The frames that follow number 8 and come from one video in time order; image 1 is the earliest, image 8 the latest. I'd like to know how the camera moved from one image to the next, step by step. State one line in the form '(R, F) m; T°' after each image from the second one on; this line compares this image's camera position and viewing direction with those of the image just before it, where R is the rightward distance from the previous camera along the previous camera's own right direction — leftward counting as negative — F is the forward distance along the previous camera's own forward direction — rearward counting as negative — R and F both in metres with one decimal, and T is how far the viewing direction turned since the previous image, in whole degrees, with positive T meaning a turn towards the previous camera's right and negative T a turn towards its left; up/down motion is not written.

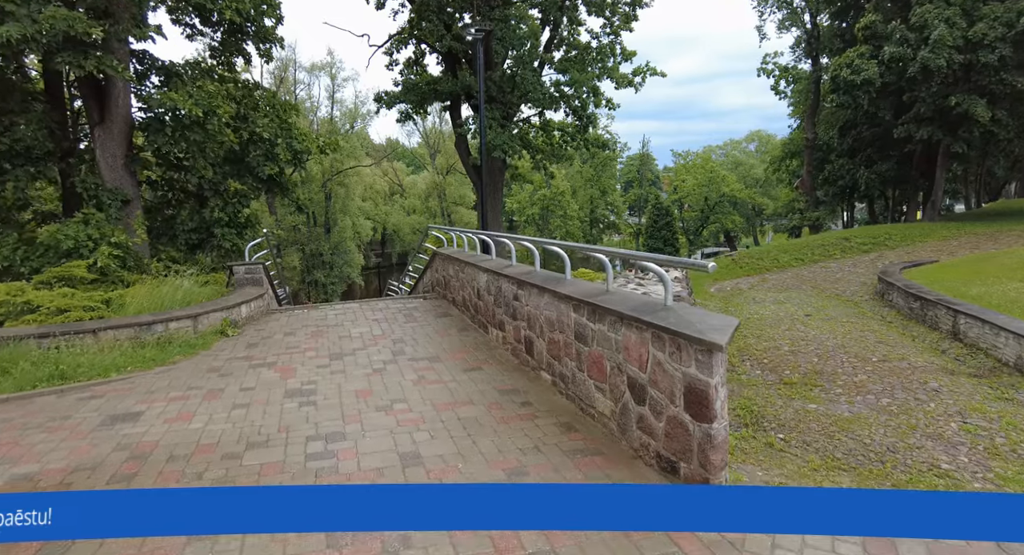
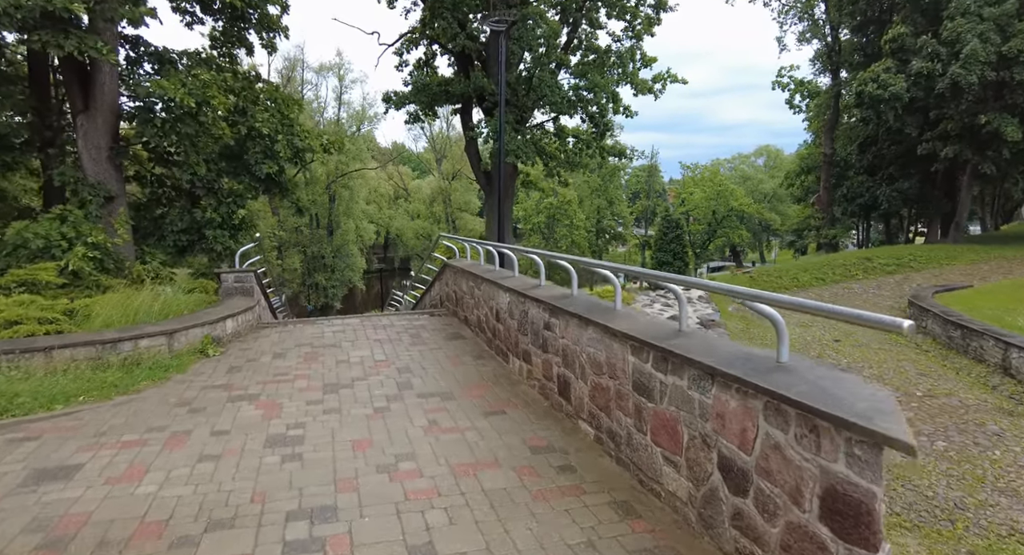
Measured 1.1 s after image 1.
(-0.2, +0.8) m; 0°
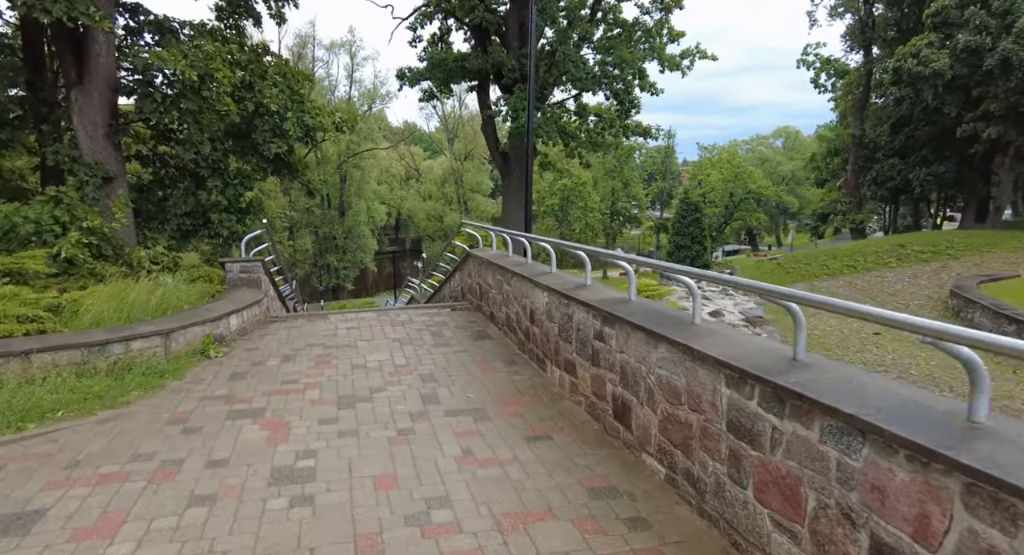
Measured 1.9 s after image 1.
(-0.2, +0.6) m; -1°
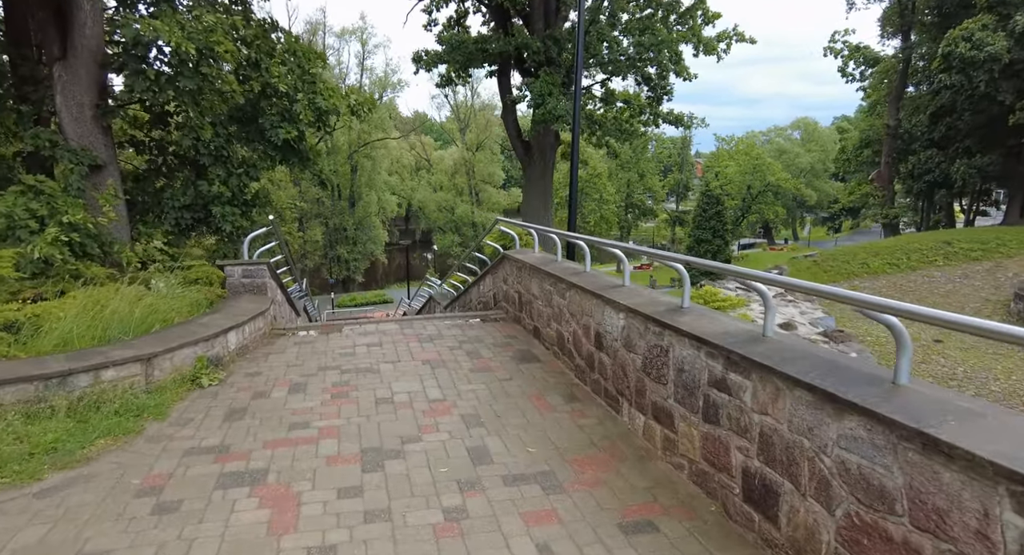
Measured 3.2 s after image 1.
(-0.3, +0.9) m; -1°
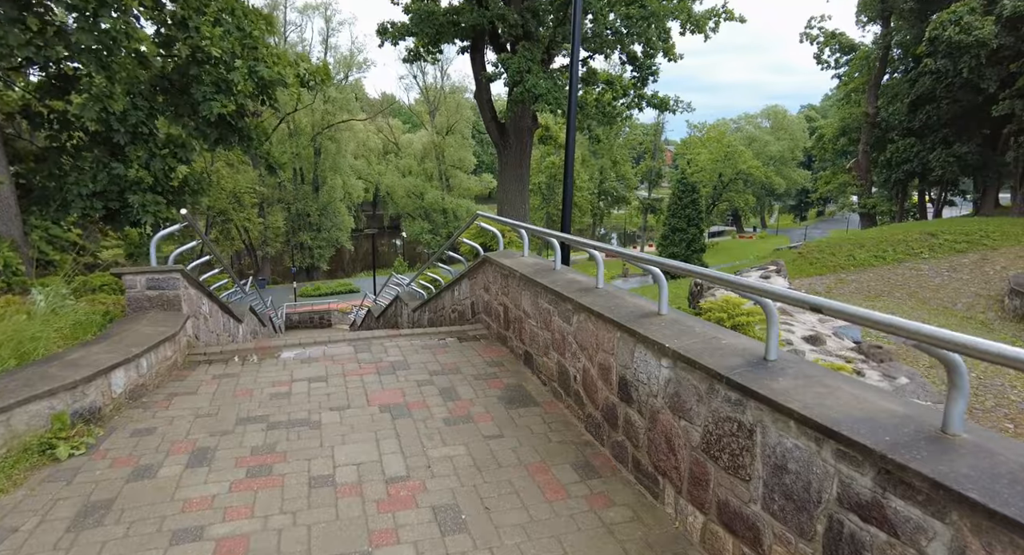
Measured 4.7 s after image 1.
(-0.1, +1.1) m; +3°
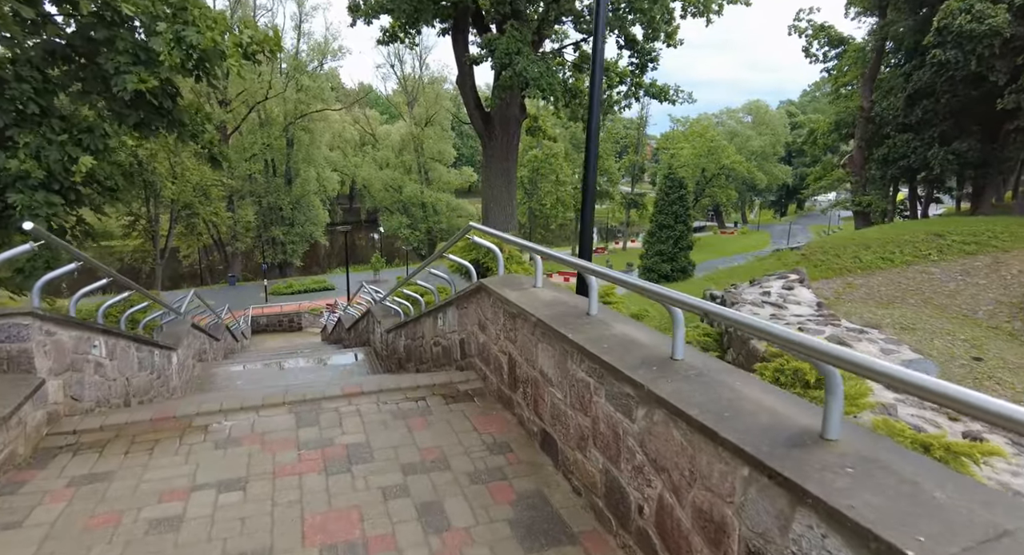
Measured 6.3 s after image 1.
(-0.2, +1.2) m; +2°
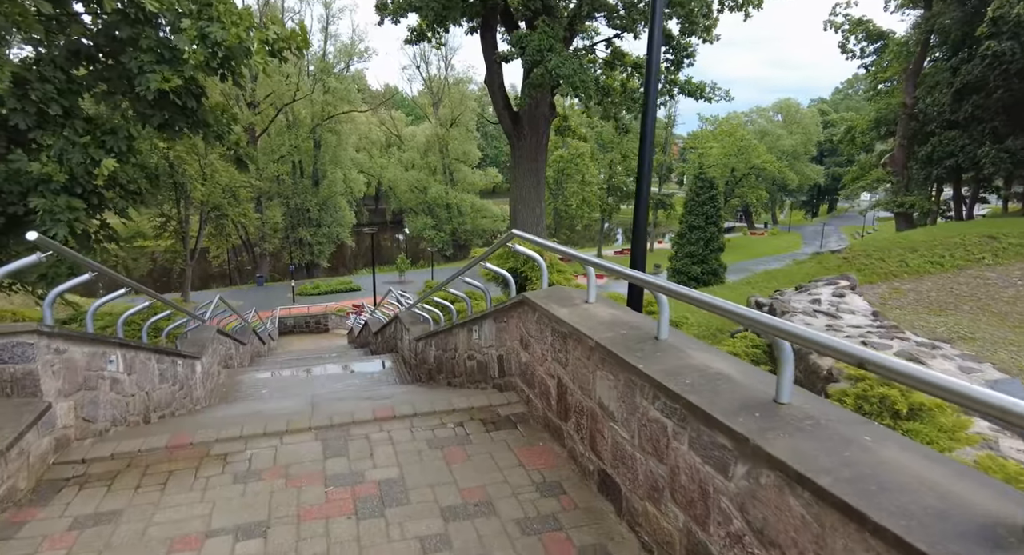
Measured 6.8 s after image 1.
(-0.1, +0.3) m; -2°
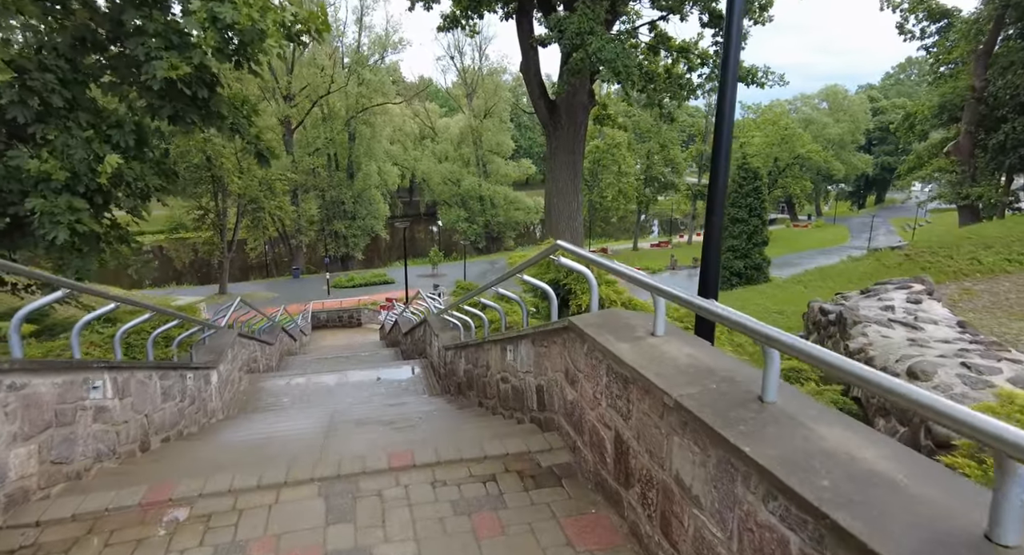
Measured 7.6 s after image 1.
(0.0, +0.6) m; -3°
